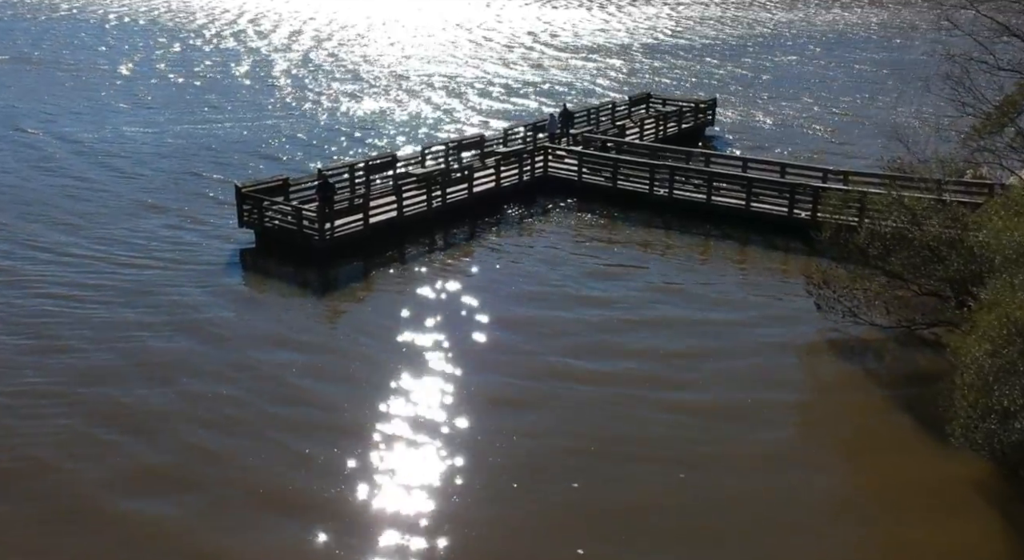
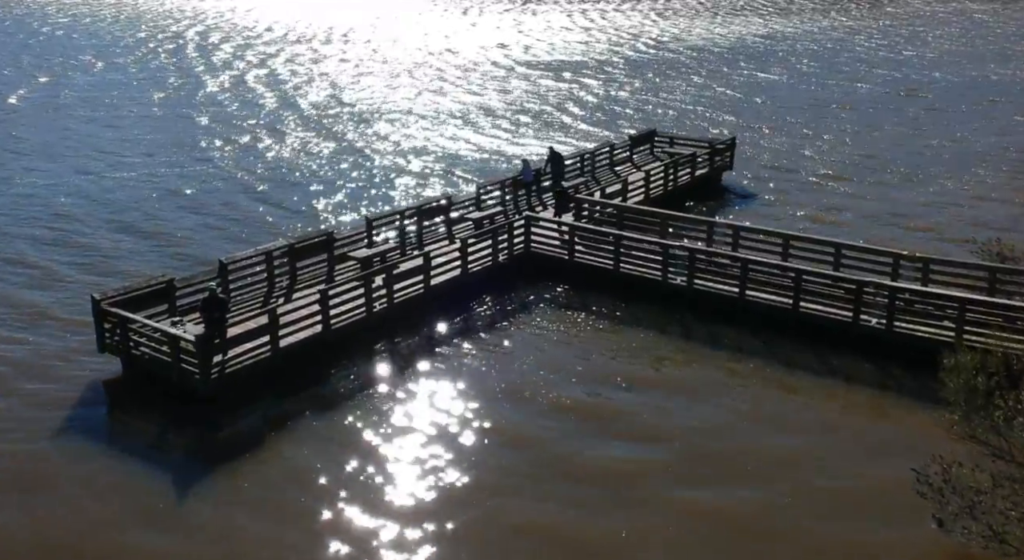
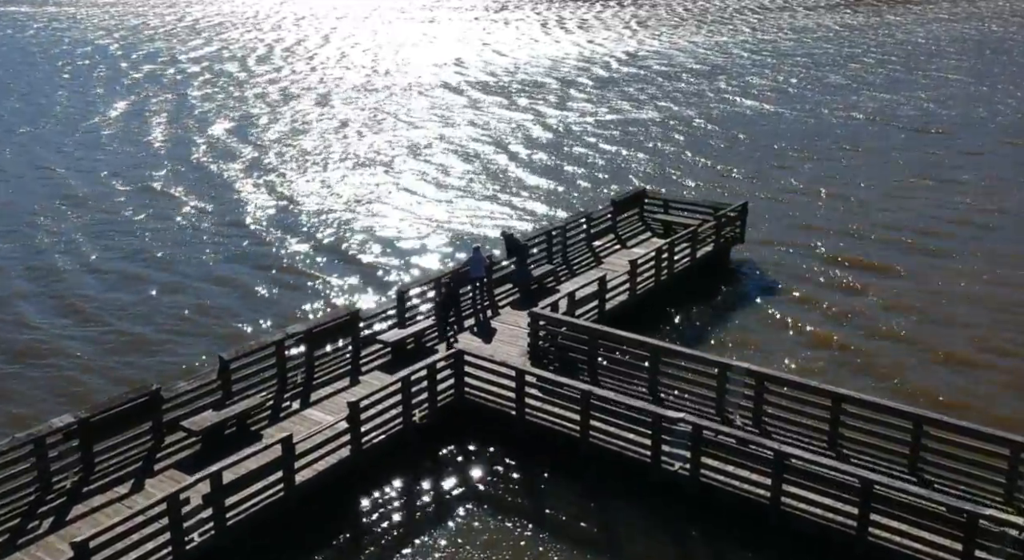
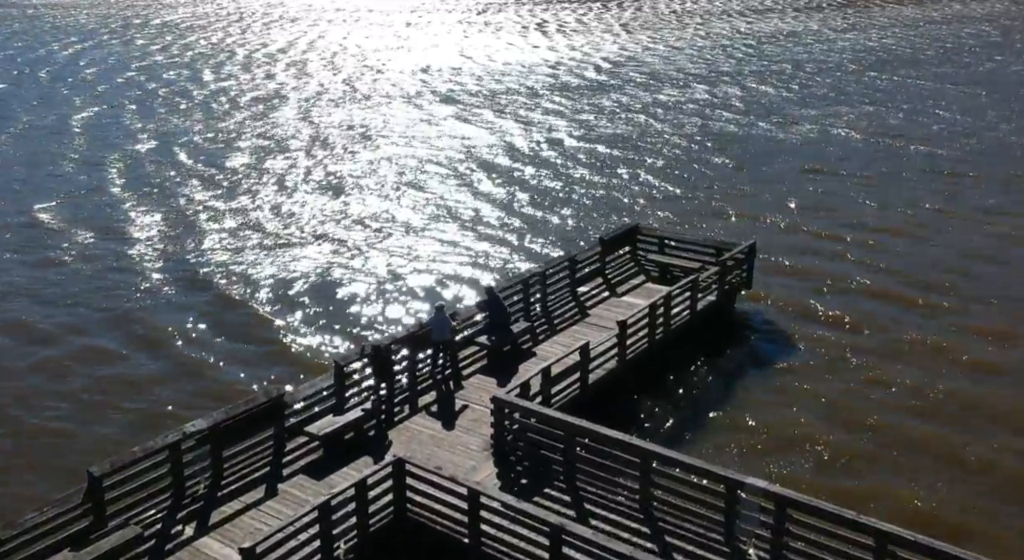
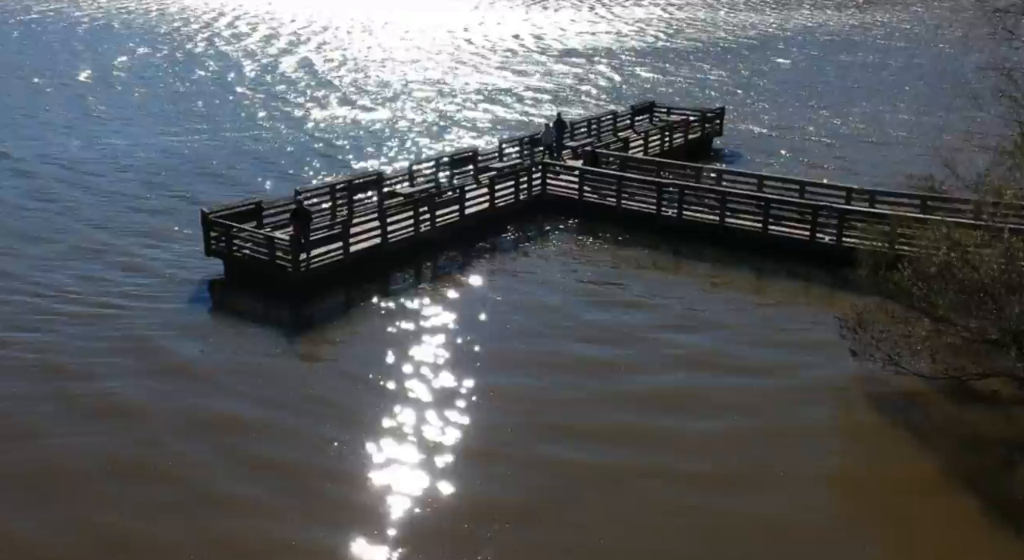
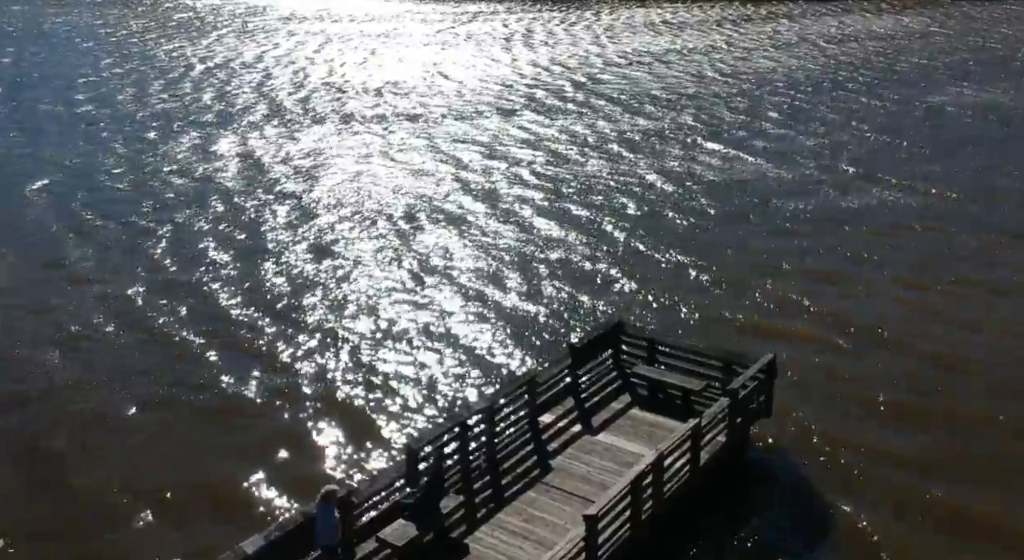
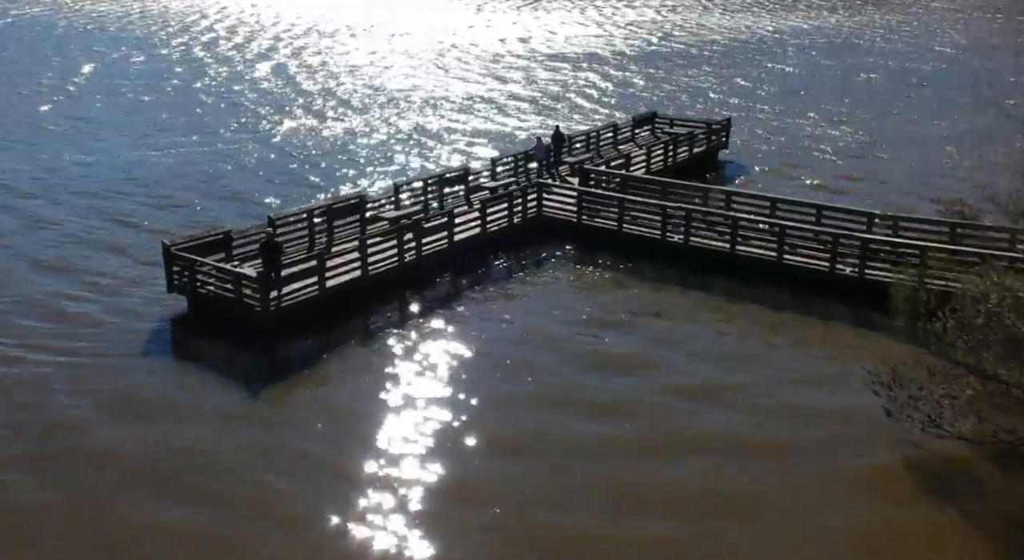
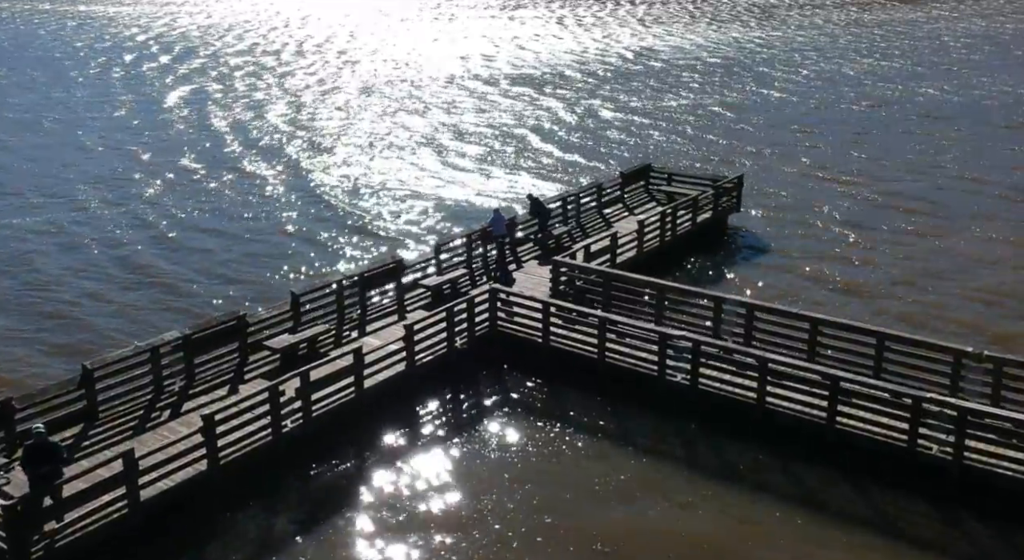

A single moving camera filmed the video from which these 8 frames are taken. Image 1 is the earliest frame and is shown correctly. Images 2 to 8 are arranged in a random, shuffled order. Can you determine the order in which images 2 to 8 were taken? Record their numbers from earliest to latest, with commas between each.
5, 7, 2, 8, 3, 4, 6
